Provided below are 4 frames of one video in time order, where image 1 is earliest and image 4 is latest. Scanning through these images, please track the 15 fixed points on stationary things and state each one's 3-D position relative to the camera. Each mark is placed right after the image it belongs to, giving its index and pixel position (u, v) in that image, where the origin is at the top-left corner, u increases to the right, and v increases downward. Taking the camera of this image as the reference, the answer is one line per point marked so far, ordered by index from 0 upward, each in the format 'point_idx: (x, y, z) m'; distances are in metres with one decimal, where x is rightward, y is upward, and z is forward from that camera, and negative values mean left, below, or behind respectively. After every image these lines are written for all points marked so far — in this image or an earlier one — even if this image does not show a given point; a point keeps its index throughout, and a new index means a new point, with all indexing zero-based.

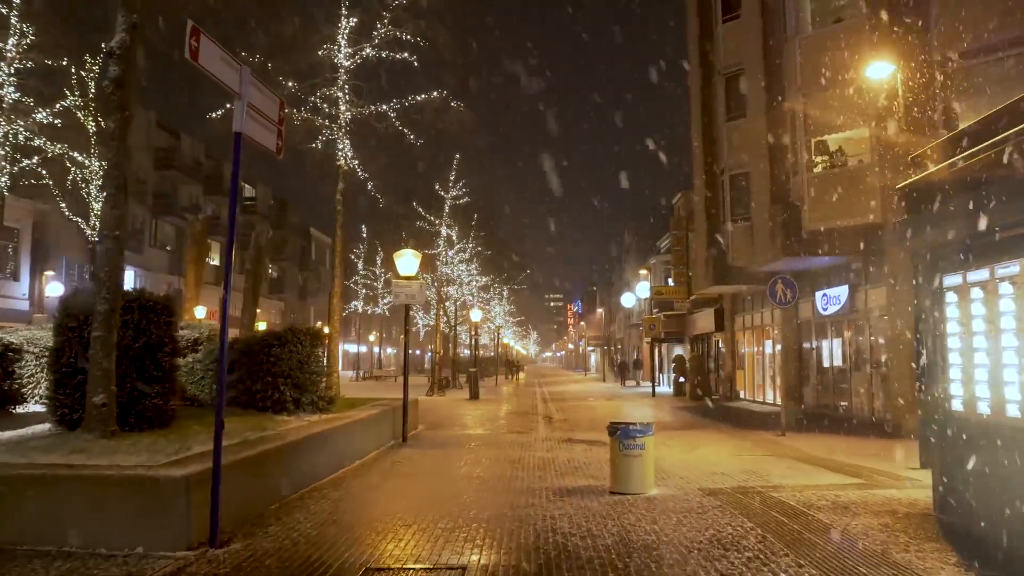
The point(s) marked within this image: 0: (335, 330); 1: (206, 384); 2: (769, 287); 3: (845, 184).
0: (-4.1, -1.0, +17.4) m
1: (-5.2, -1.6, +12.8) m
2: (+5.4, 0.0, +16.0) m
3: (+7.6, +2.4, +17.6) m
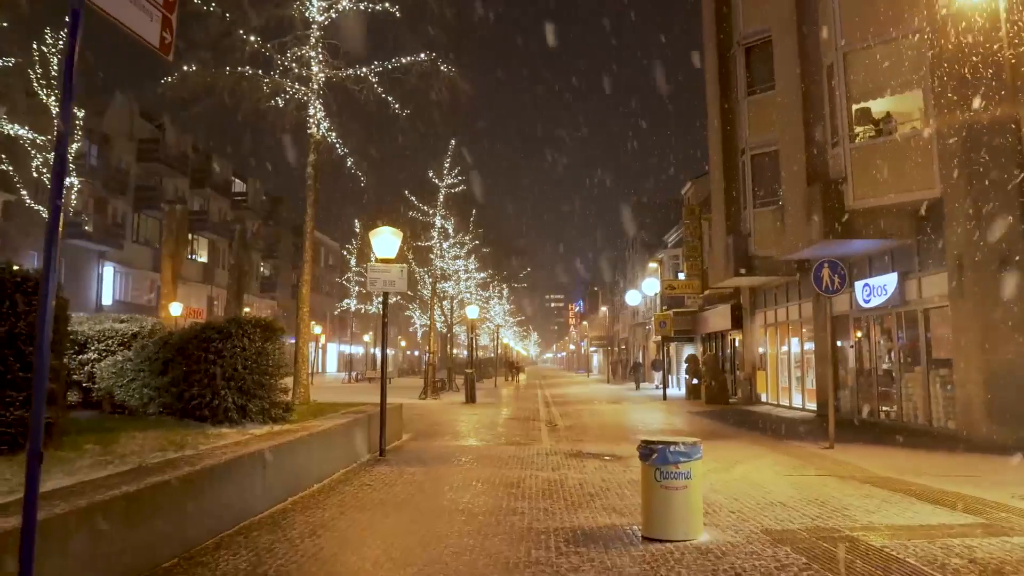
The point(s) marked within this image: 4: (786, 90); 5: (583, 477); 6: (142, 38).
0: (-4.1, -0.8, +14.9) m
1: (-5.2, -1.4, +10.4) m
2: (+5.4, +0.3, +13.5) m
3: (+7.6, +2.6, +15.2) m
4: (+6.8, +4.9, +18.8) m
5: (+1.0, -2.5, +10.2) m
6: (-2.3, +1.6, +4.7) m
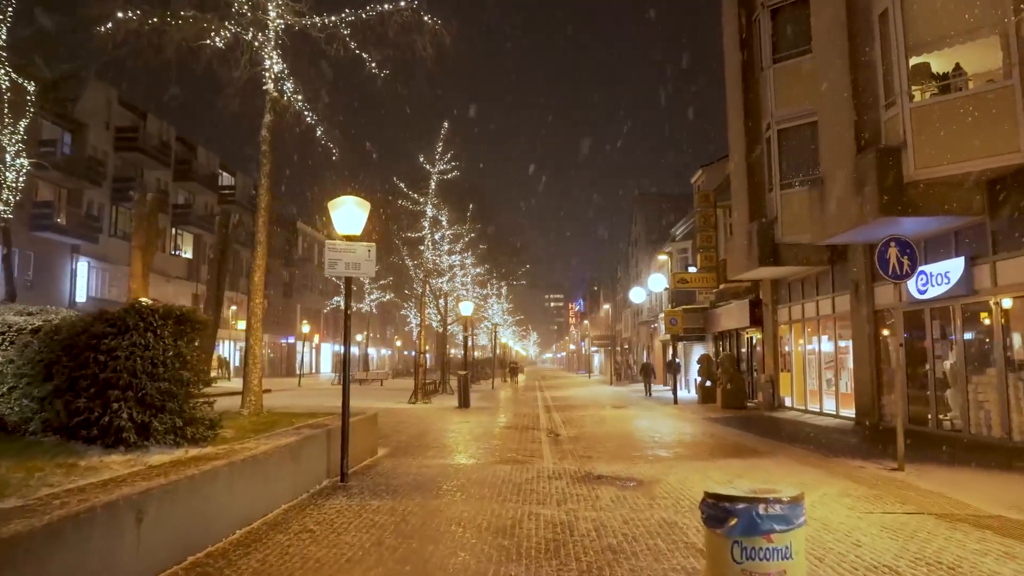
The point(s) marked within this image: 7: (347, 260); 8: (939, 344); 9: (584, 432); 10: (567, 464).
0: (-4.2, -0.6, +12.4) m
1: (-5.3, -1.2, +7.9) m
2: (+5.3, +0.5, +11.0) m
3: (+7.5, +2.9, +12.7) m
4: (+6.7, +5.1, +16.3) m
5: (+0.9, -2.3, +7.7) m
6: (-2.4, +1.8, +2.2) m
7: (-2.2, +0.4, +10.2) m
8: (+8.3, -1.1, +14.9) m
9: (+1.8, -3.5, +18.5) m
10: (+0.9, -2.8, +12.1) m
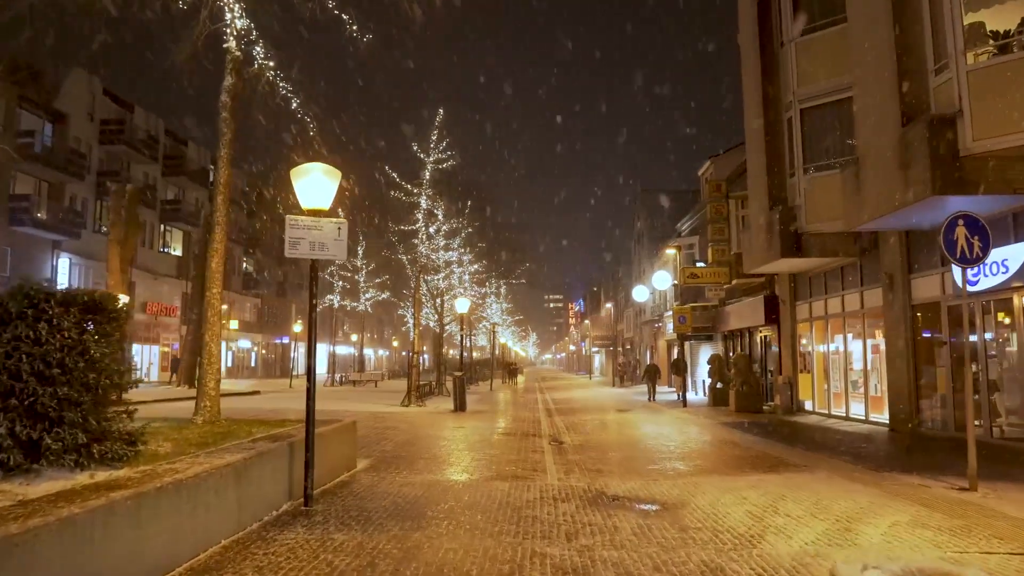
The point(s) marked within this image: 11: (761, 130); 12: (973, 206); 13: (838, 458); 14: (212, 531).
0: (-4.2, -0.4, +10.7) m
1: (-5.3, -1.0, +6.2) m
2: (+5.3, +0.7, +9.3) m
3: (+7.5, +3.0, +11.0) m
4: (+6.7, +5.3, +14.6) m
5: (+0.9, -2.1, +6.0) m
6: (-2.4, +2.0, +0.5) m
7: (-2.2, +0.6, +8.5) m
8: (+8.3, -0.9, +13.2) m
9: (+1.7, -3.3, +16.8) m
10: (+0.8, -2.6, +10.4) m
11: (+6.4, +4.1, +19.6) m
12: (+7.5, +1.3, +12.5) m
13: (+5.3, -2.8, +12.4) m
14: (-2.5, -2.0, +6.4) m
